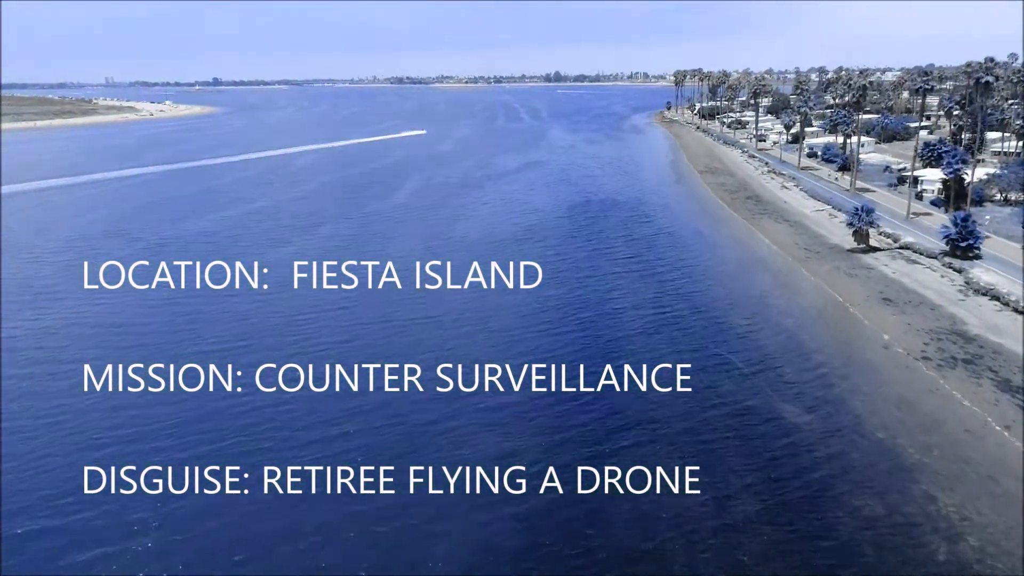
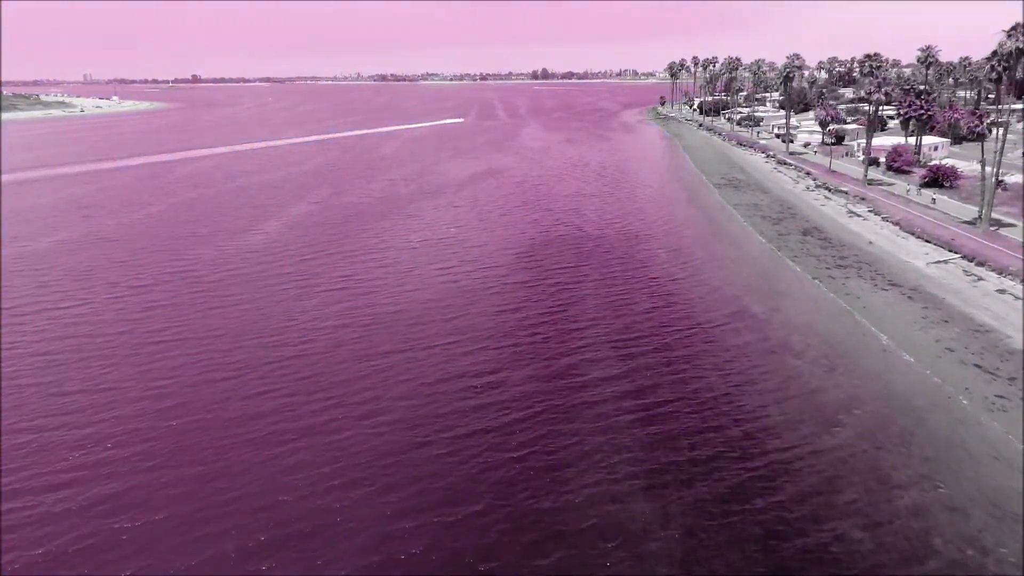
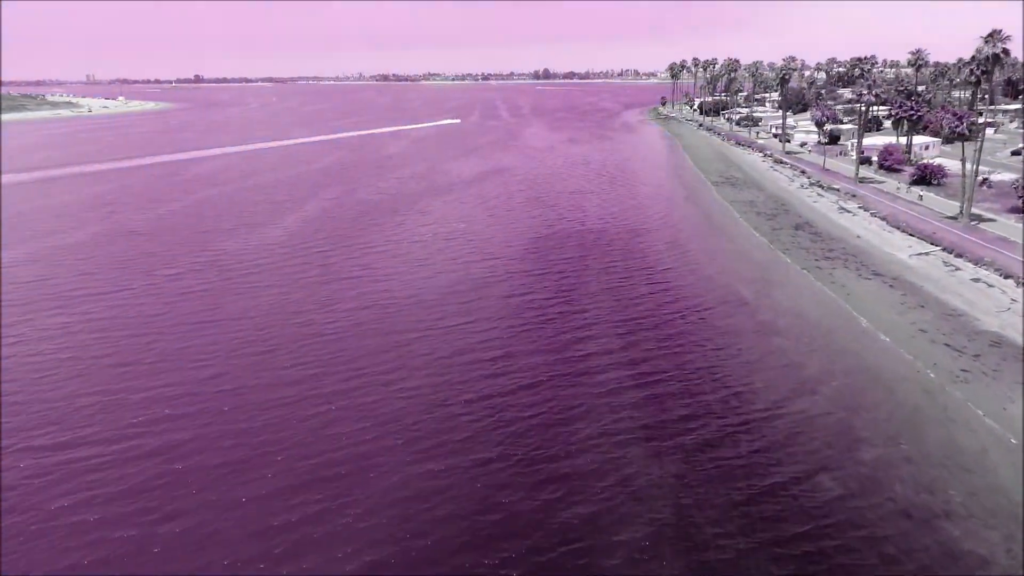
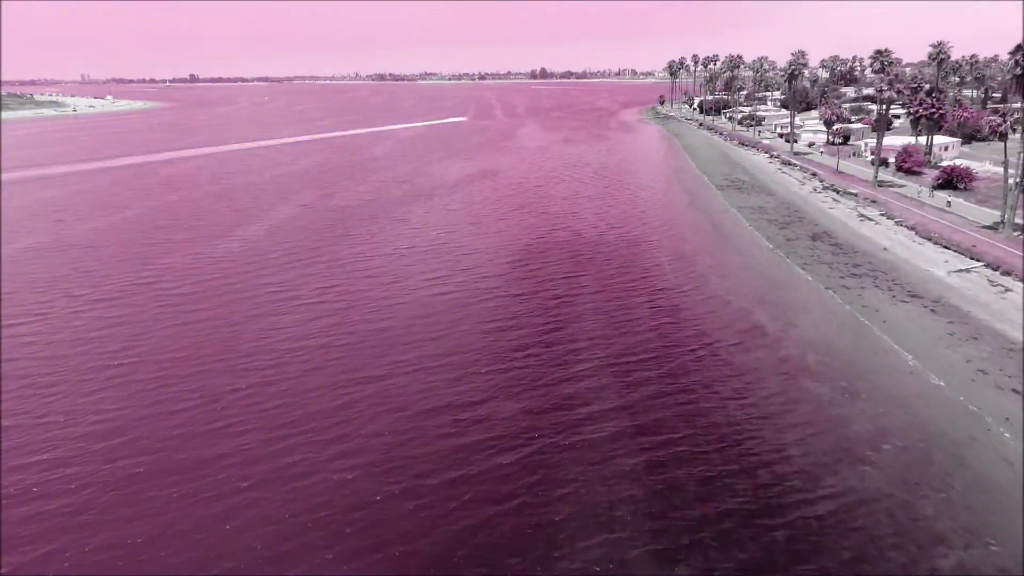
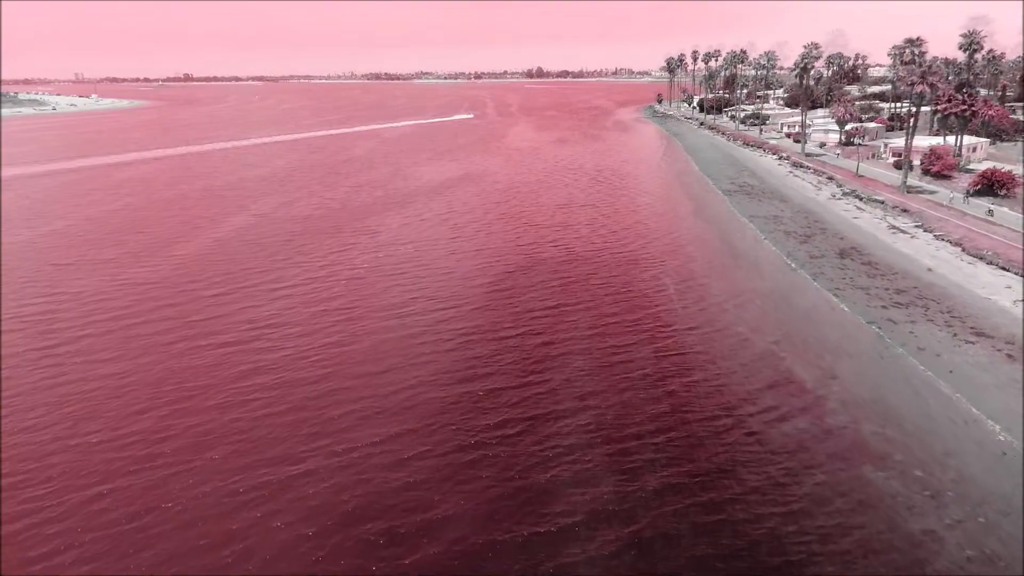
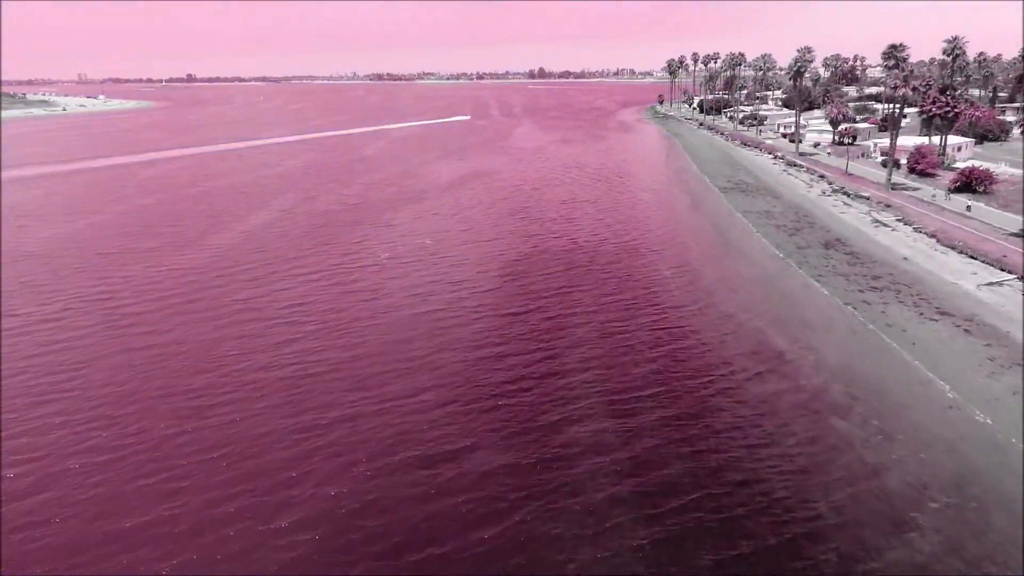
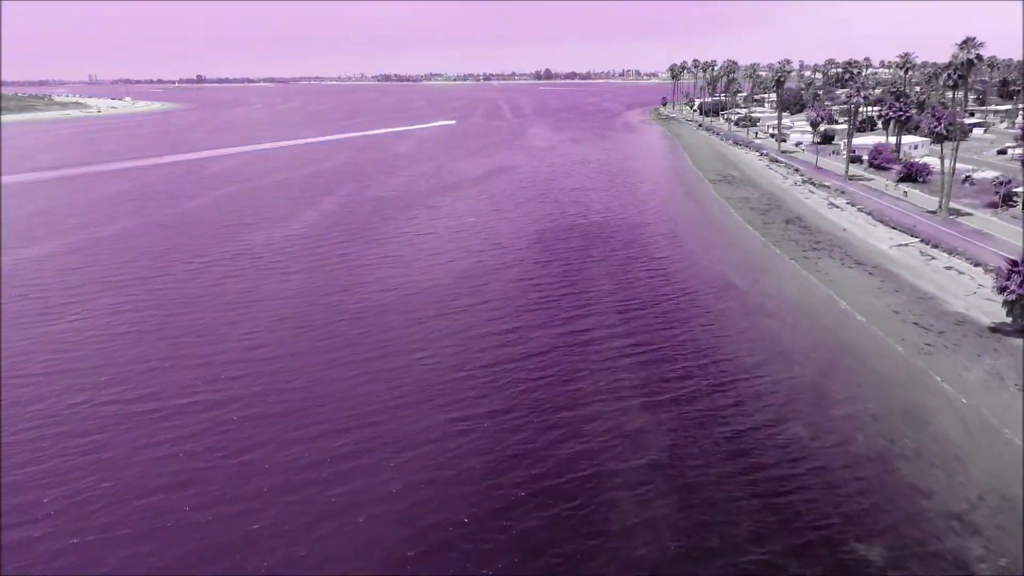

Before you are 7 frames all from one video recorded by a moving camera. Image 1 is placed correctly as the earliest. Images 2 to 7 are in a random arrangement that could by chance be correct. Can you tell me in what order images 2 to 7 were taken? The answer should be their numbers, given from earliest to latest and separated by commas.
7, 3, 2, 4, 6, 5
